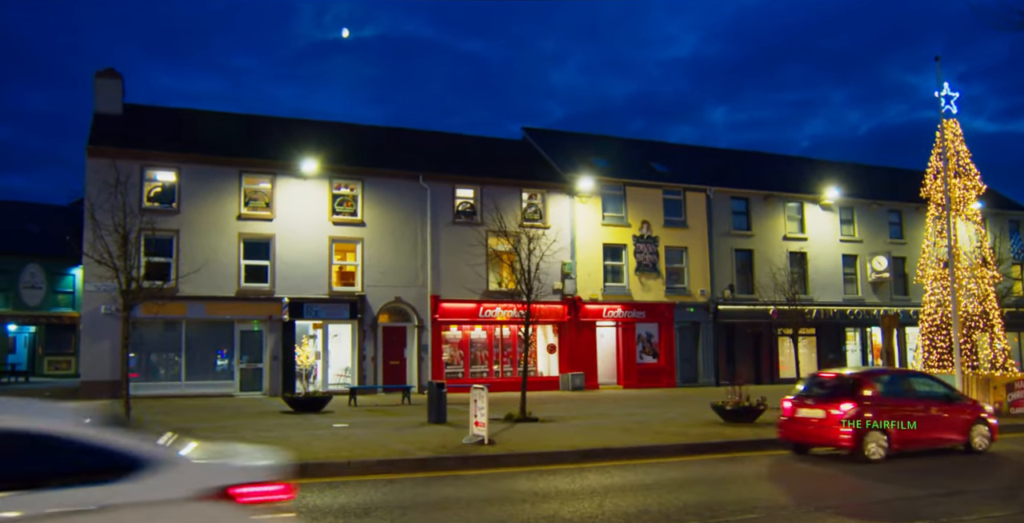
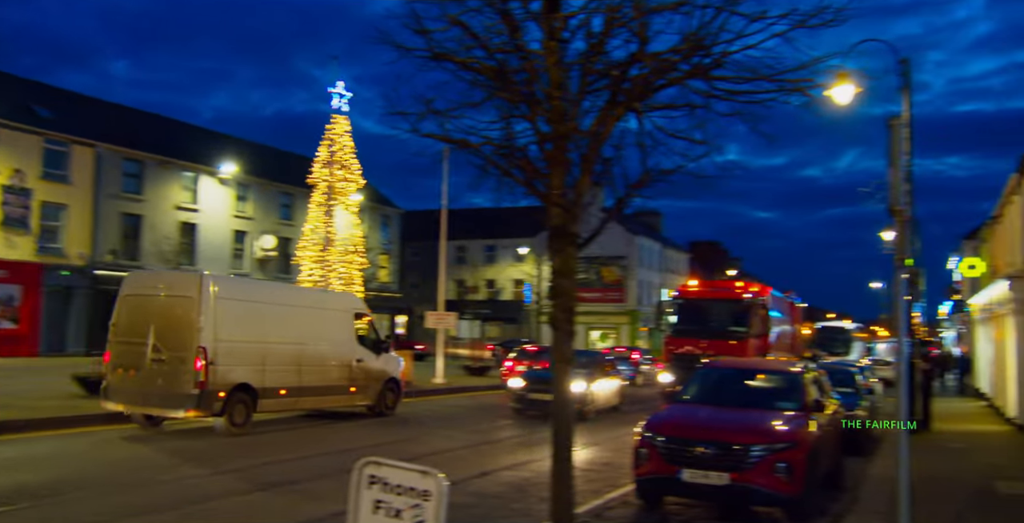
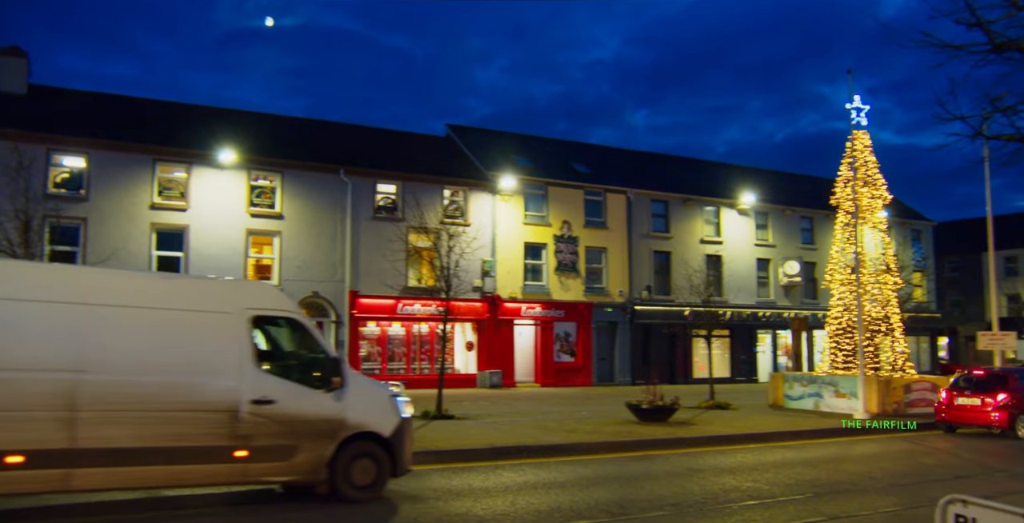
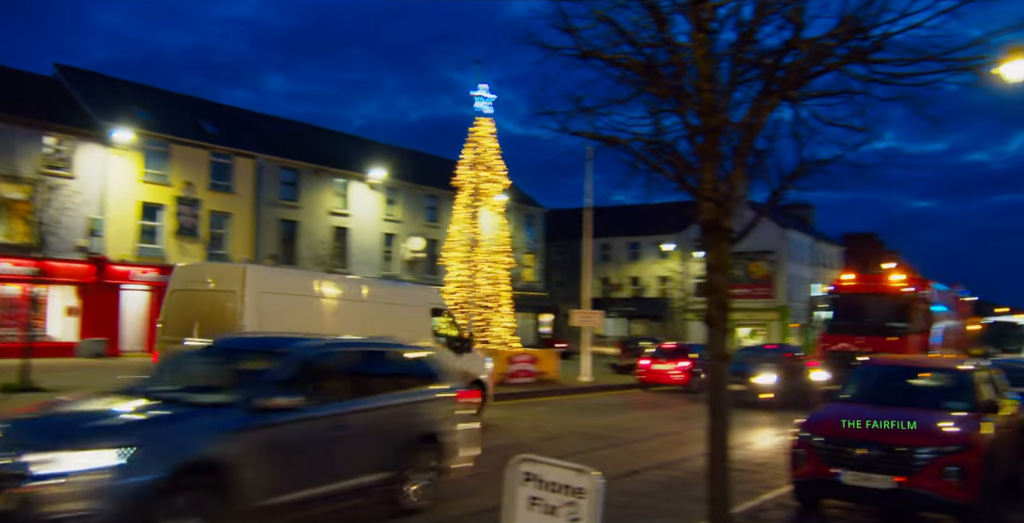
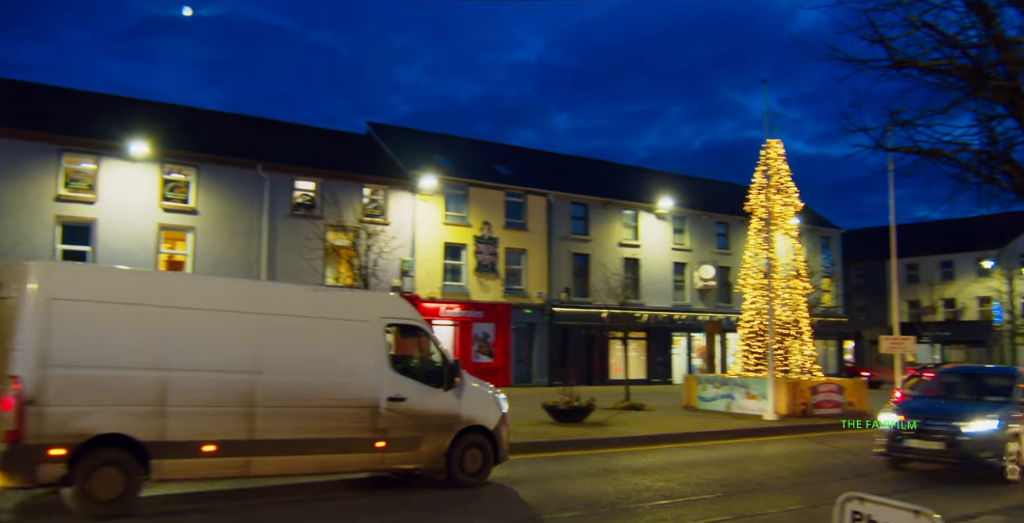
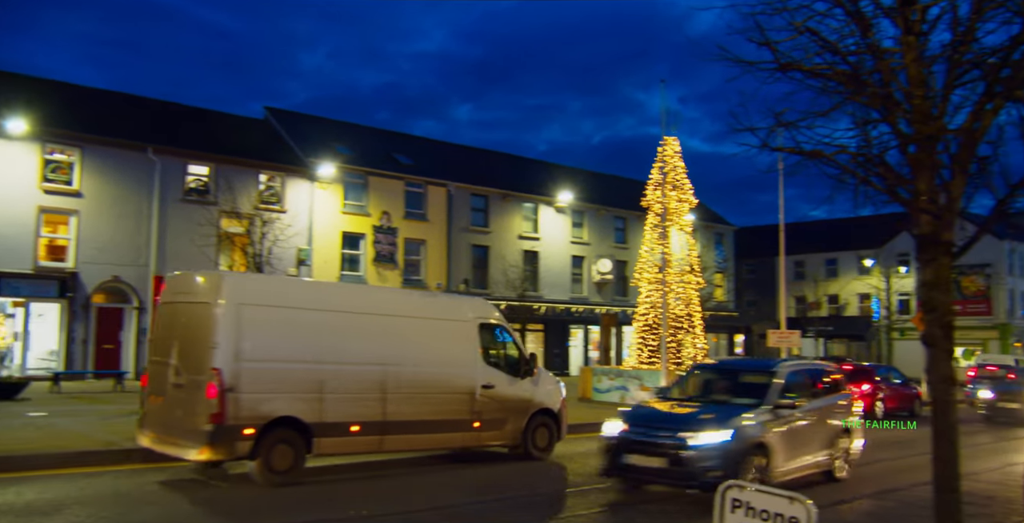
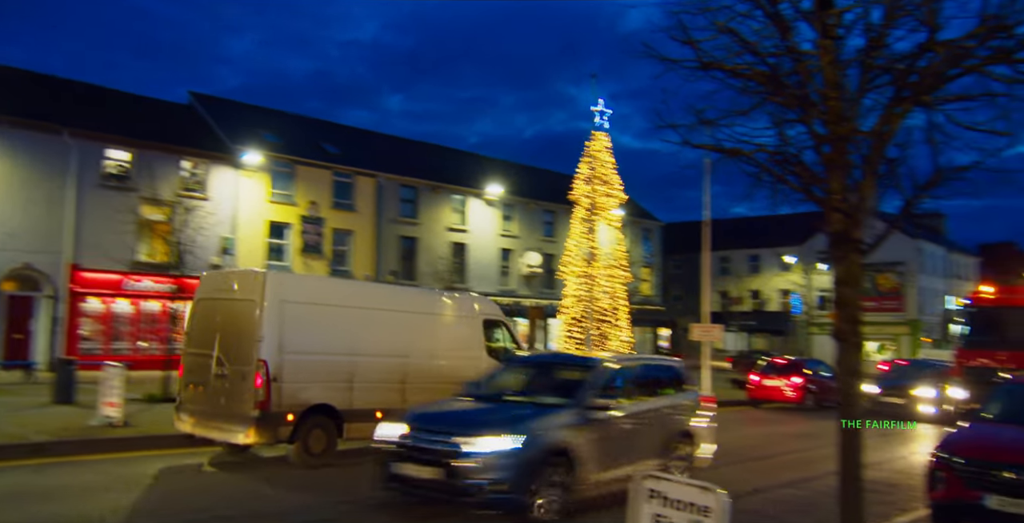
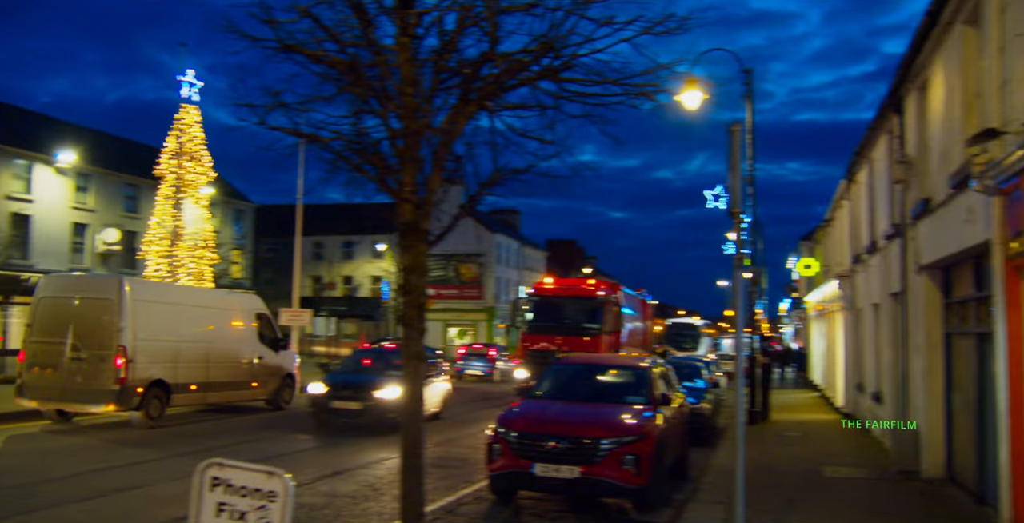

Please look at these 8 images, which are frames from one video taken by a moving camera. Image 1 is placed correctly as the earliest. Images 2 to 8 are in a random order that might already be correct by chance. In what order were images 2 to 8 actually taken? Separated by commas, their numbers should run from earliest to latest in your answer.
3, 5, 6, 7, 4, 2, 8
